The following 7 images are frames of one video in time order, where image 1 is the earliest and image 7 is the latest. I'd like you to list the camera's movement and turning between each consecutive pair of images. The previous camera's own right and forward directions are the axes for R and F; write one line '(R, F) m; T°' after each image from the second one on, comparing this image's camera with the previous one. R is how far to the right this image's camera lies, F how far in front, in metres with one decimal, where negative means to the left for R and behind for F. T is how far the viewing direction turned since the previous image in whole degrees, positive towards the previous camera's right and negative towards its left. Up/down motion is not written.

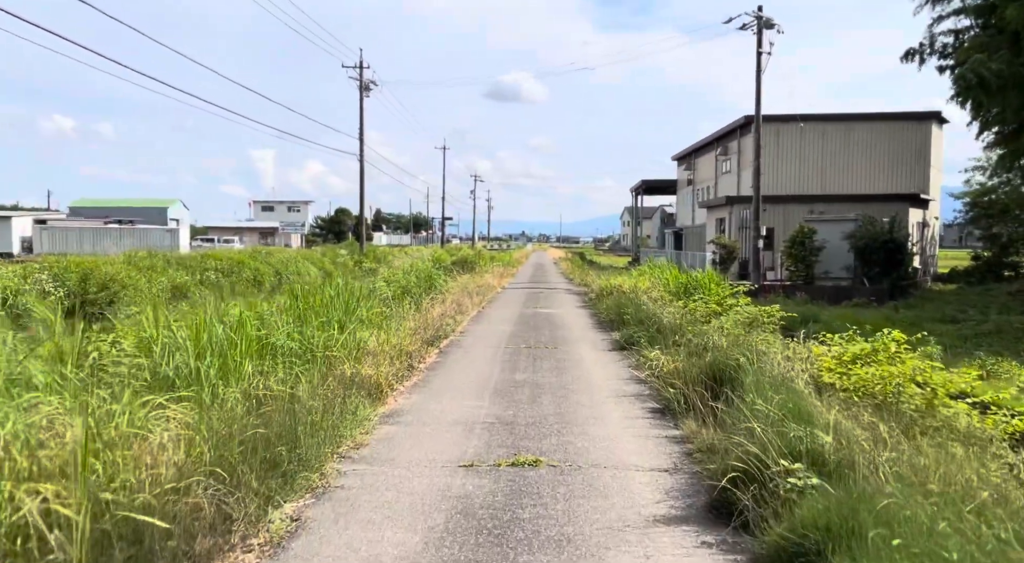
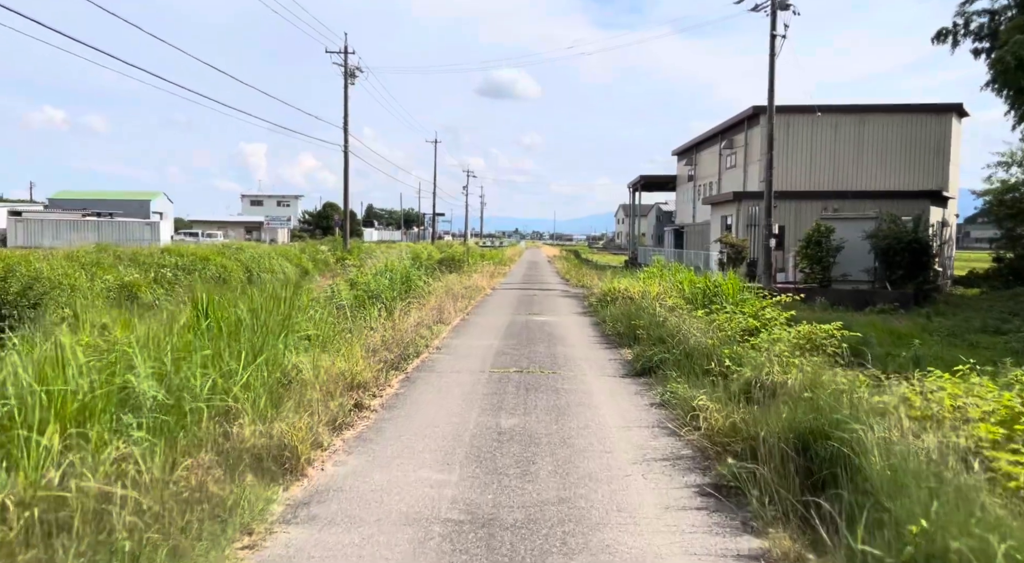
(+0.1, +2.3) m; +1°
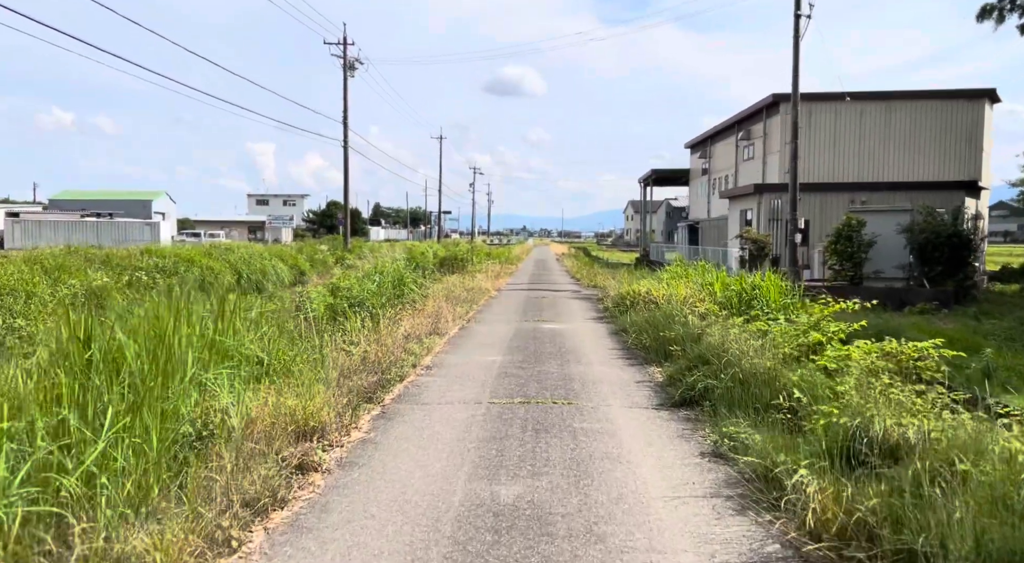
(0.0, +1.8) m; -1°
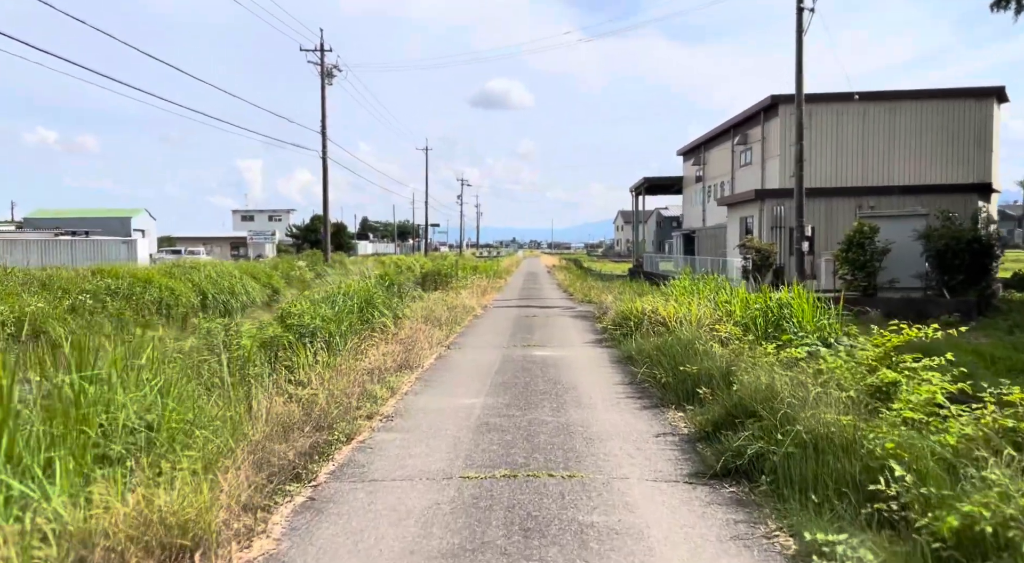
(+0.1, +1.8) m; +1°
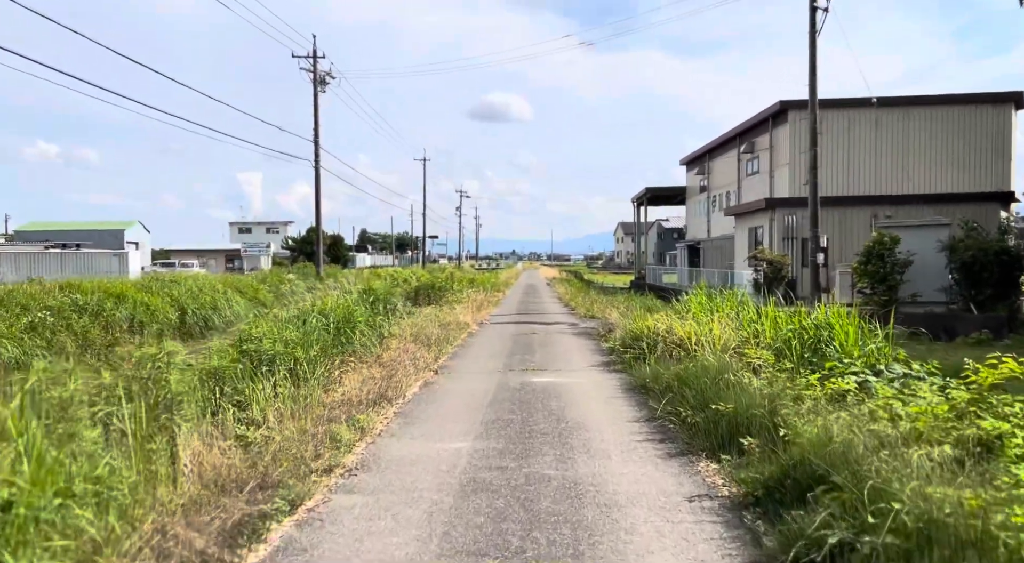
(0.0, +1.4) m; 0°
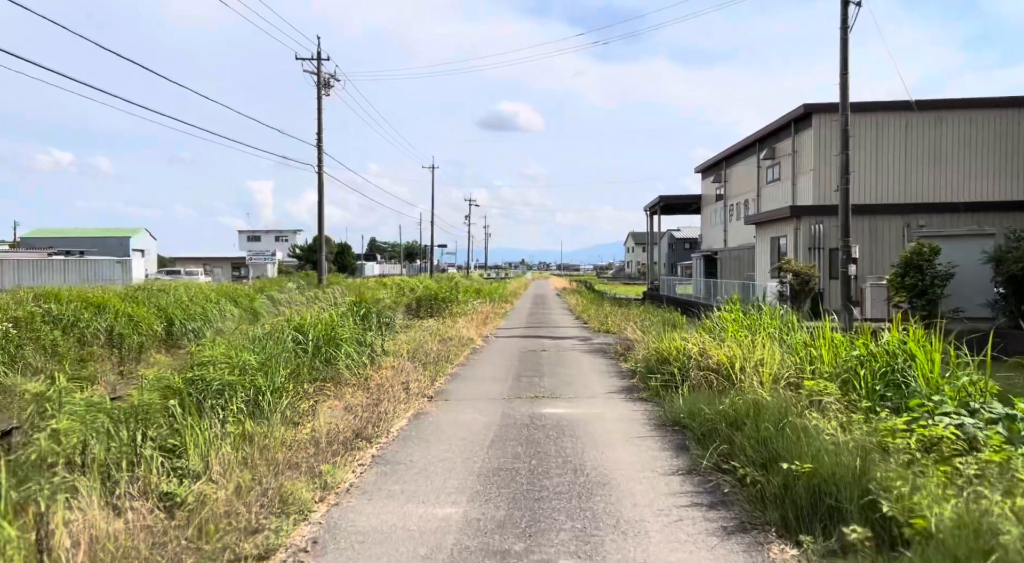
(0.0, +1.5) m; -1°
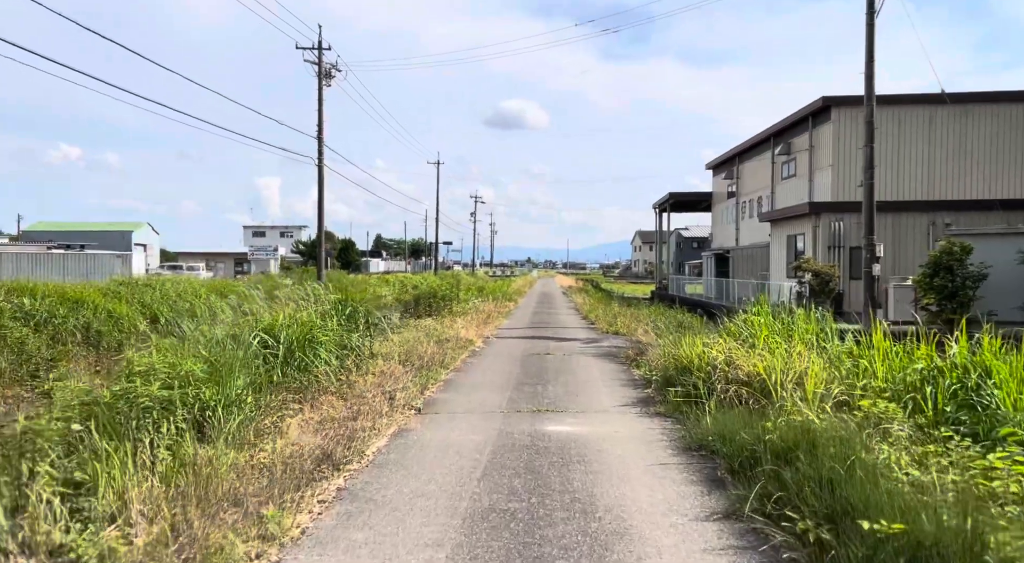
(+0.1, +1.2) m; 0°
